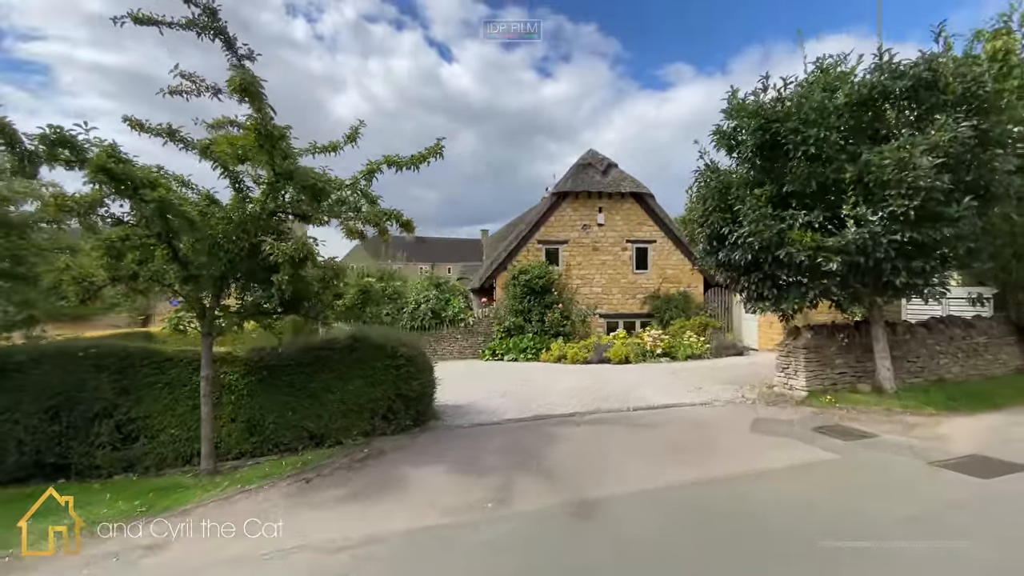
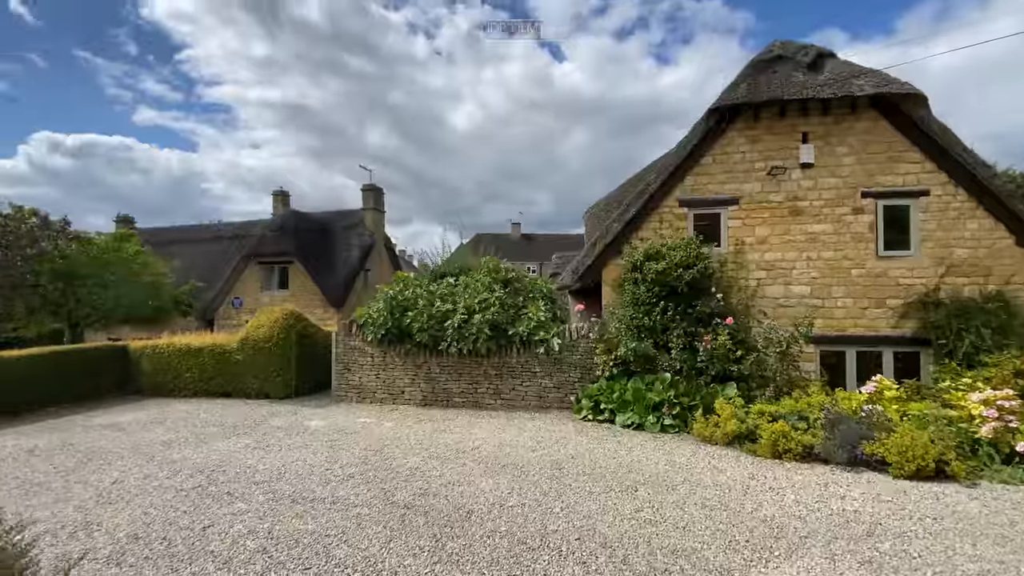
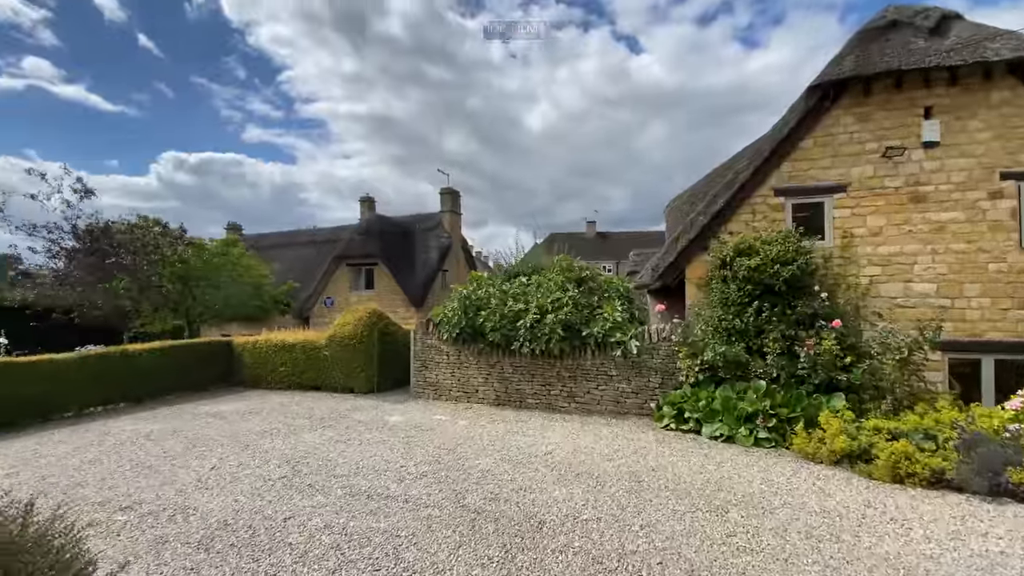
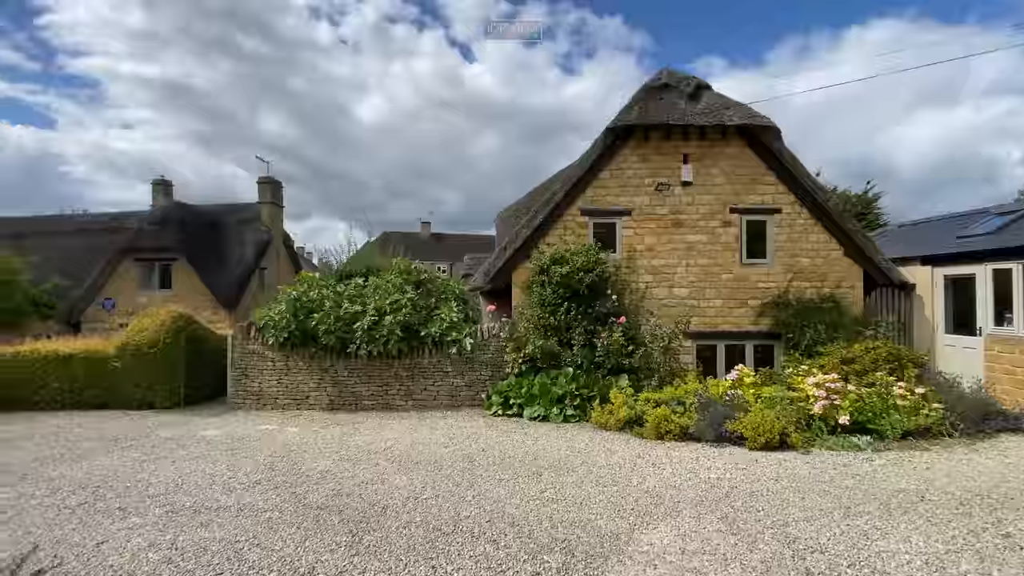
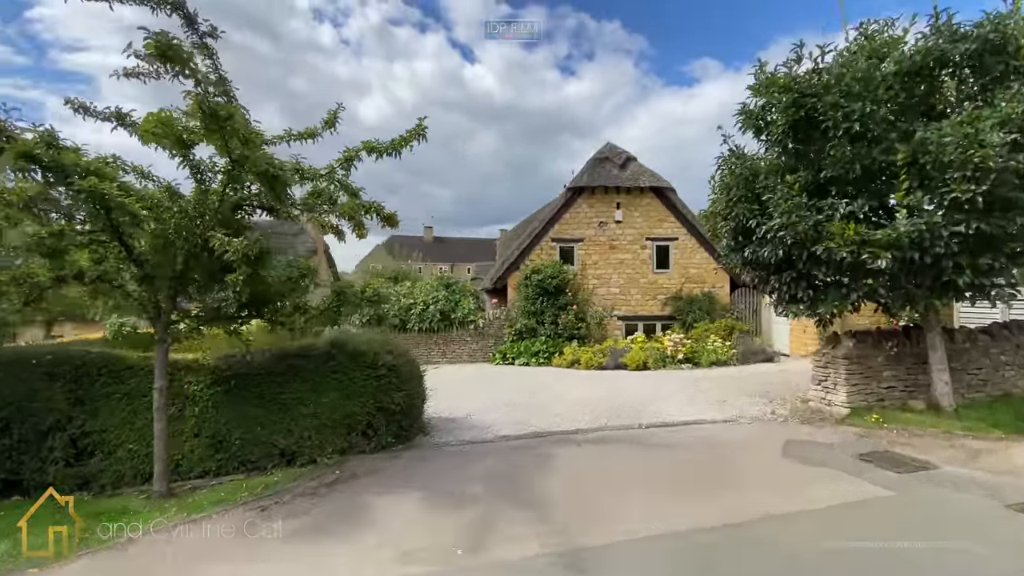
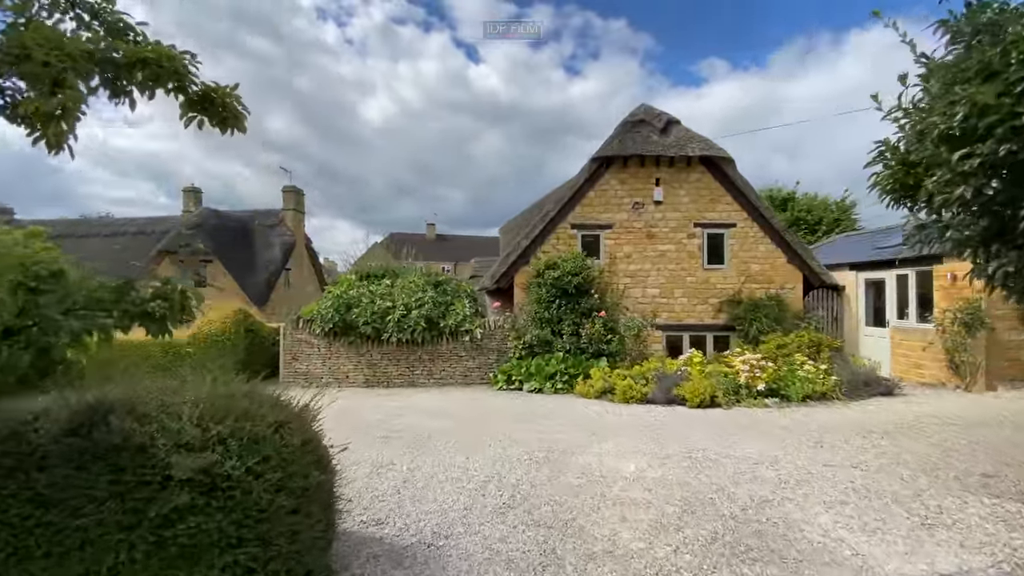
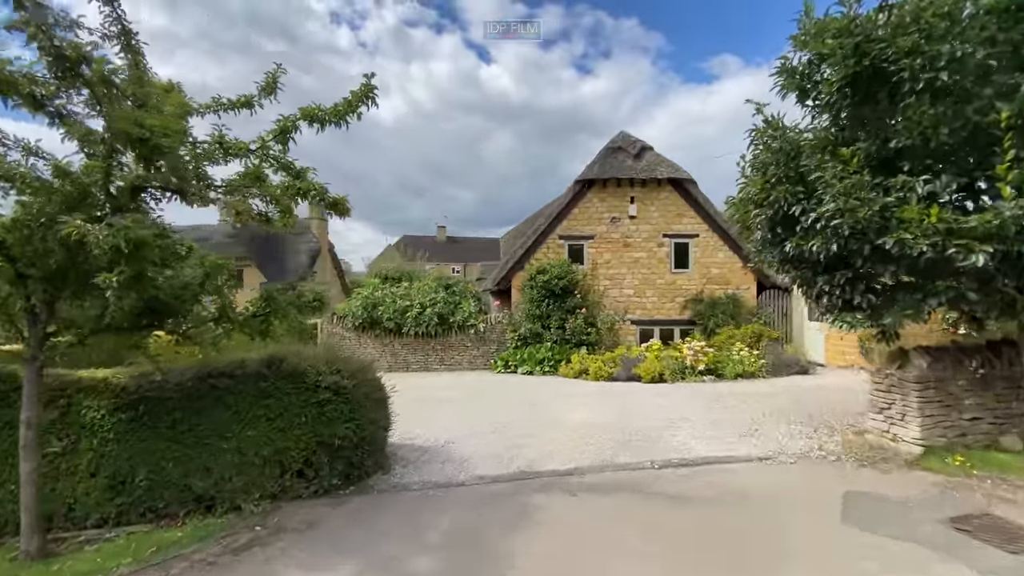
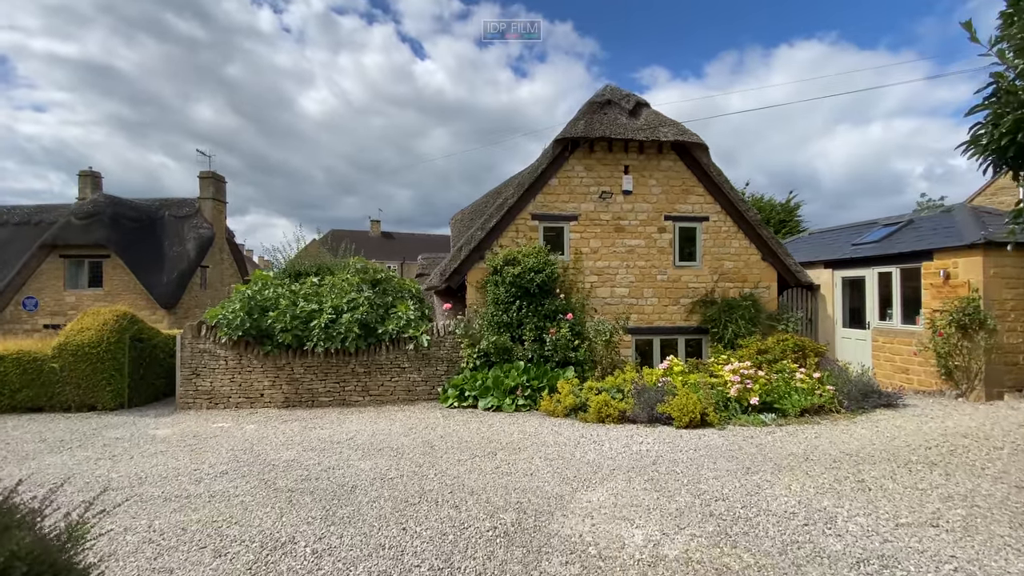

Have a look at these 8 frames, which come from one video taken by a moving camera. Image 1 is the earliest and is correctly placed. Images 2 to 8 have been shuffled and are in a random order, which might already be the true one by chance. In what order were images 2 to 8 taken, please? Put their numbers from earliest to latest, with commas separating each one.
5, 7, 6, 8, 4, 2, 3
